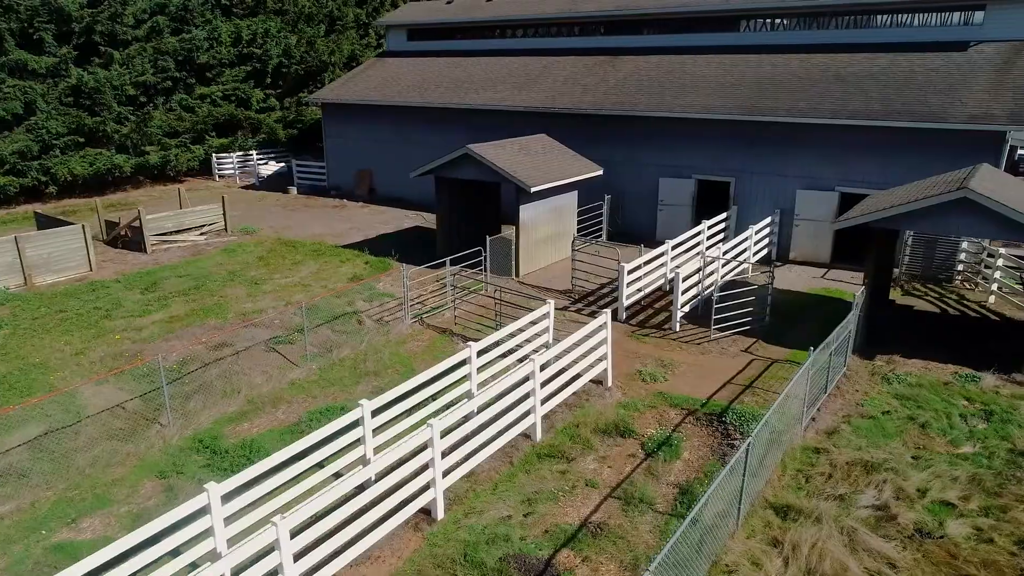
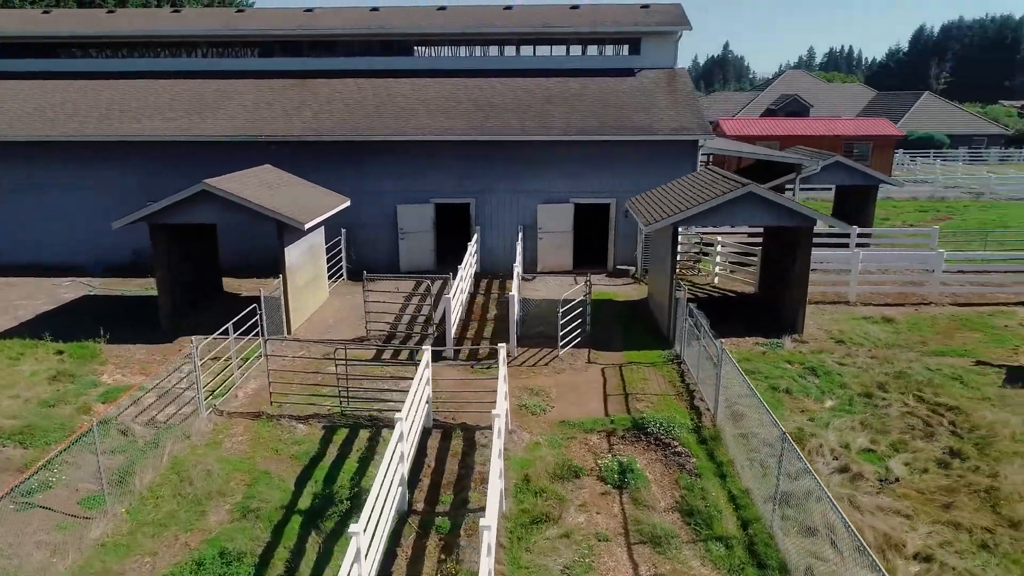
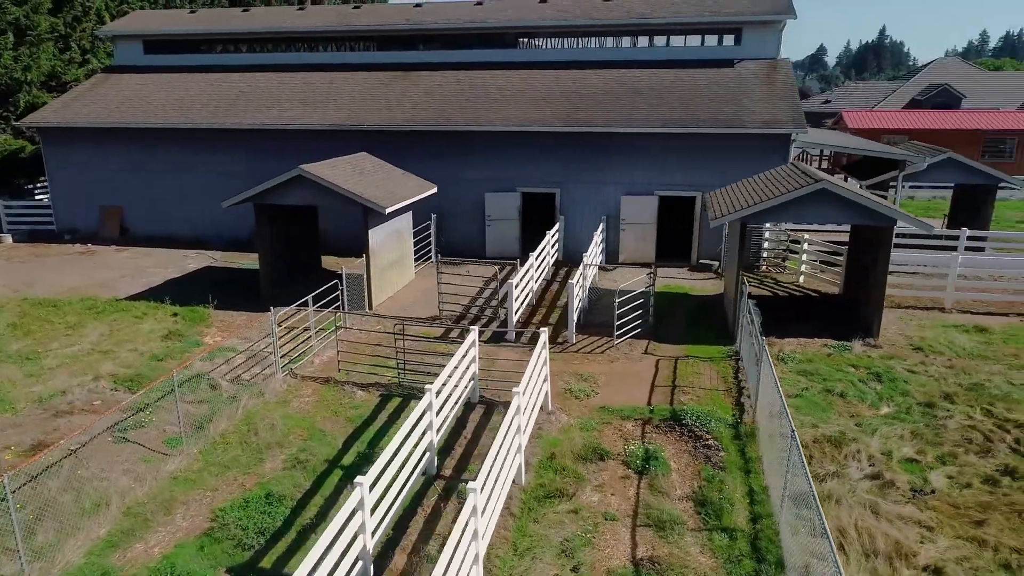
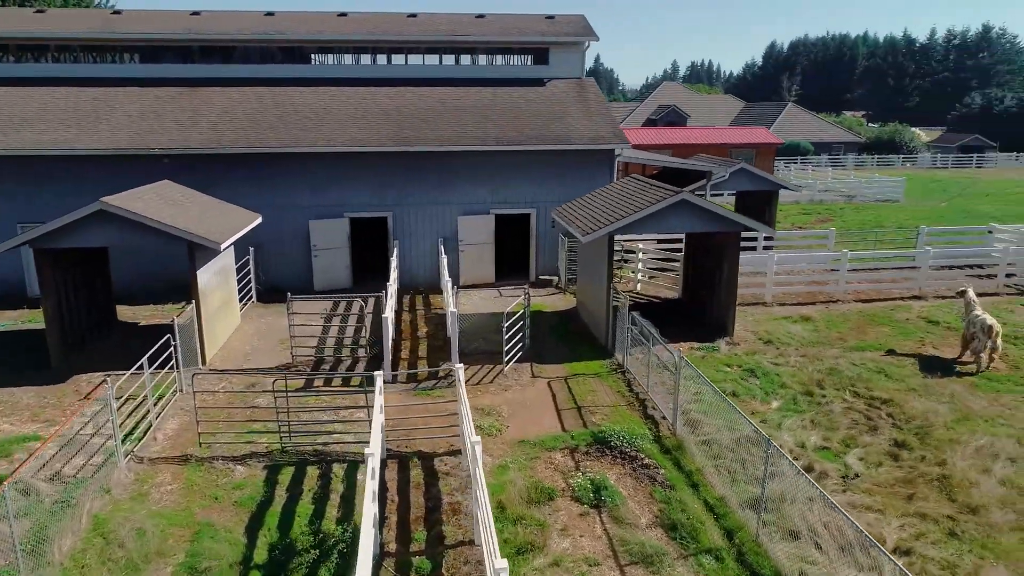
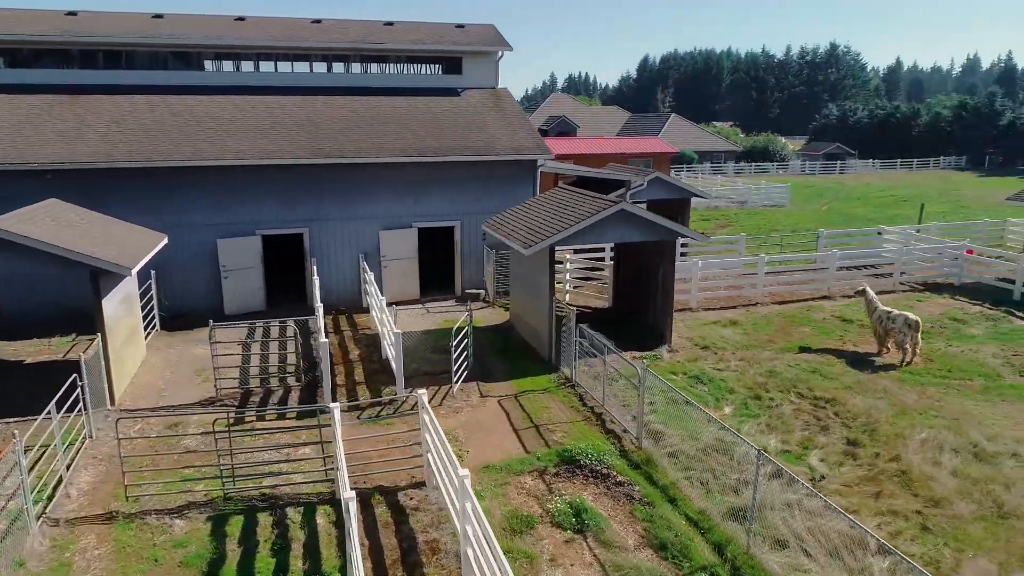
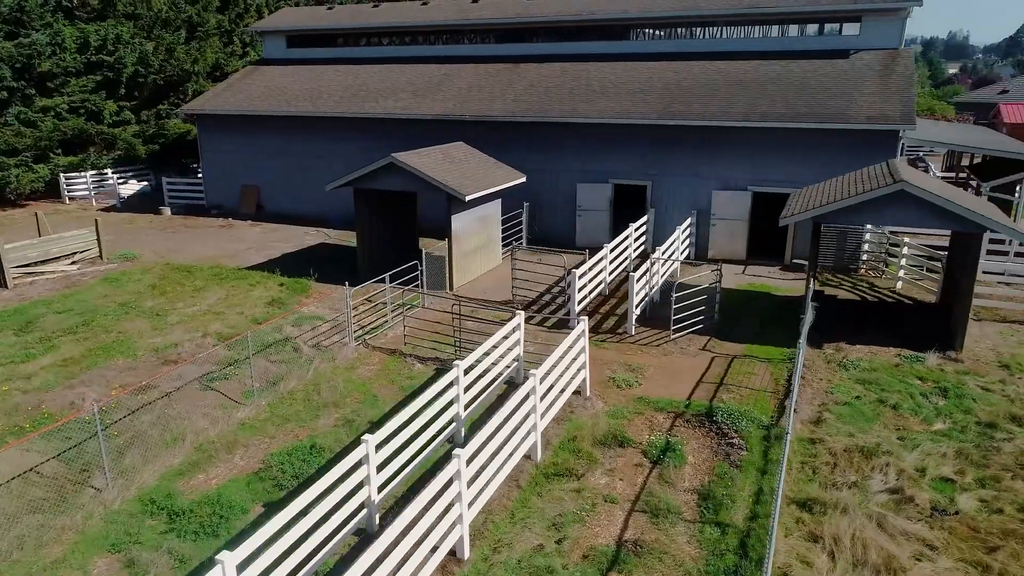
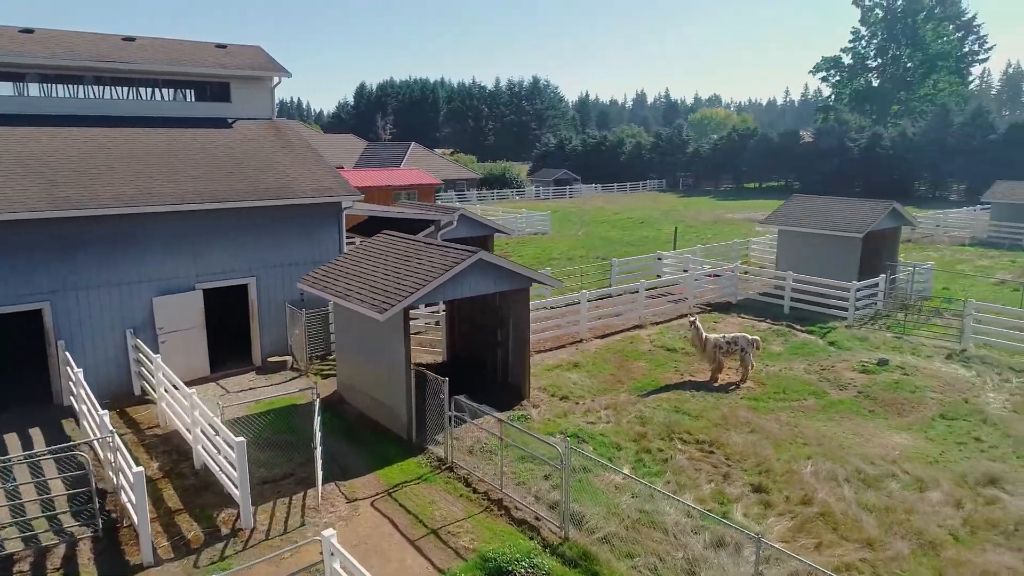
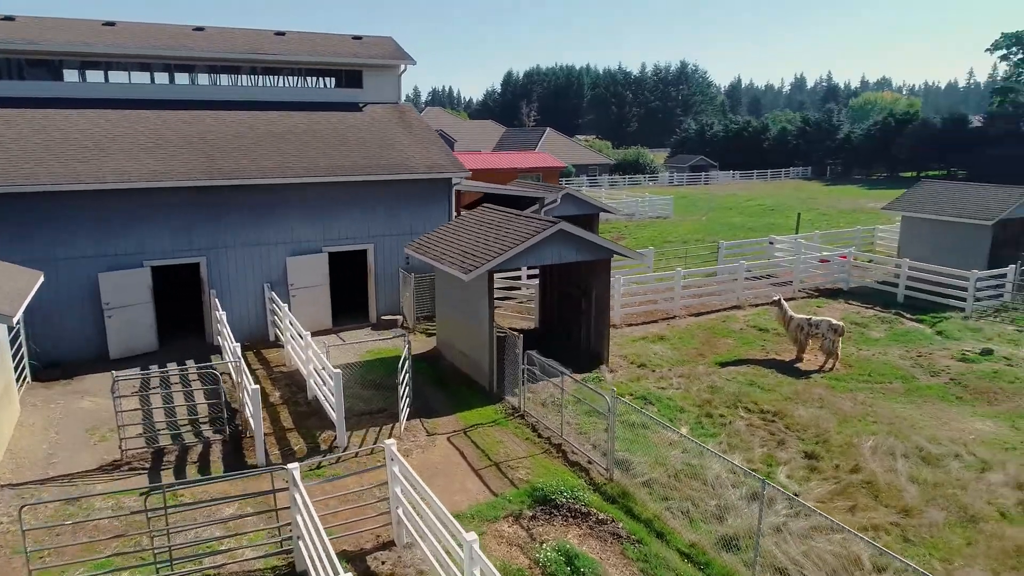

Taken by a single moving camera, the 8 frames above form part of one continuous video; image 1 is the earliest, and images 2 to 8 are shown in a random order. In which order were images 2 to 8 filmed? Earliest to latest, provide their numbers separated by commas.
6, 3, 2, 4, 5, 8, 7
